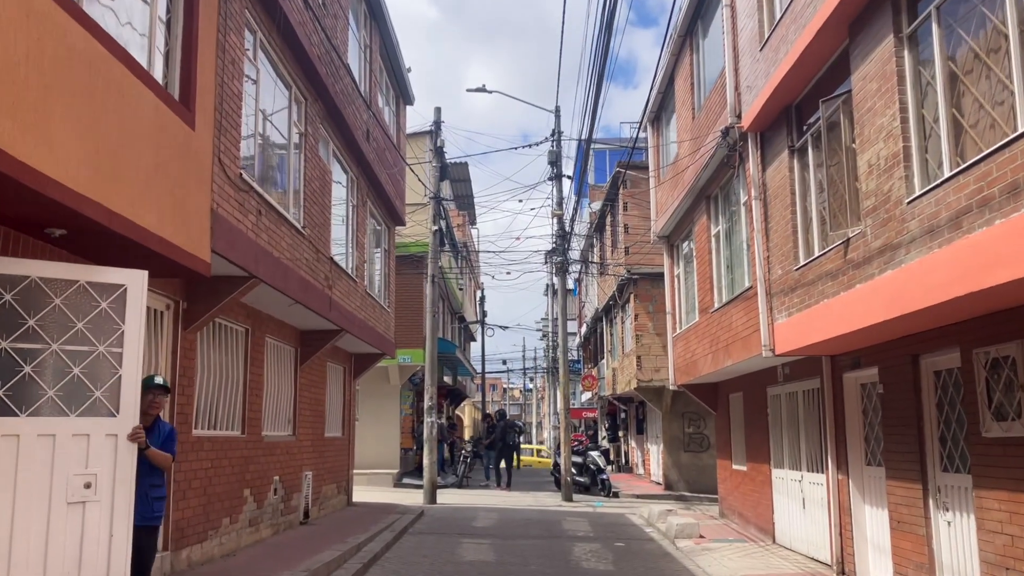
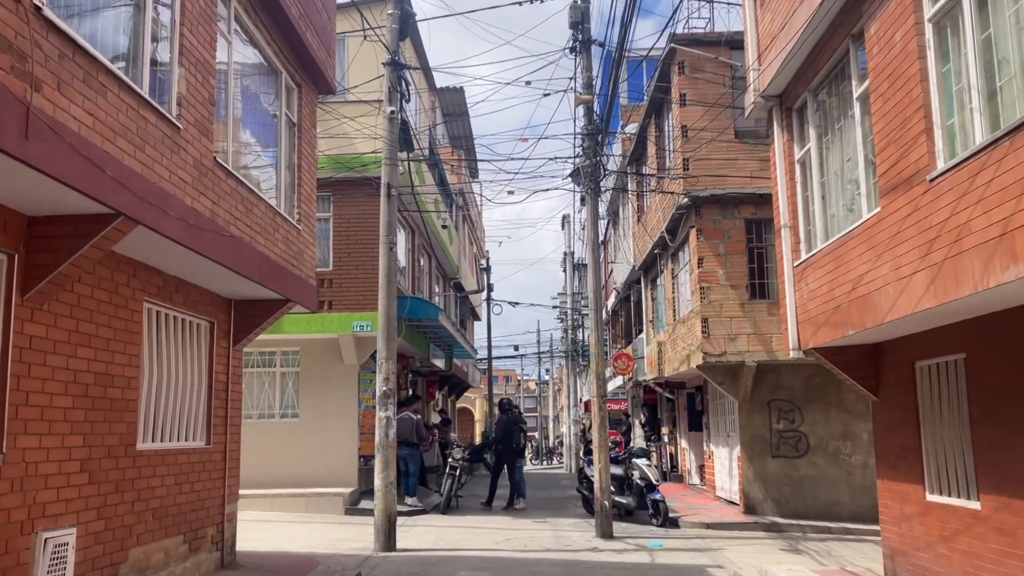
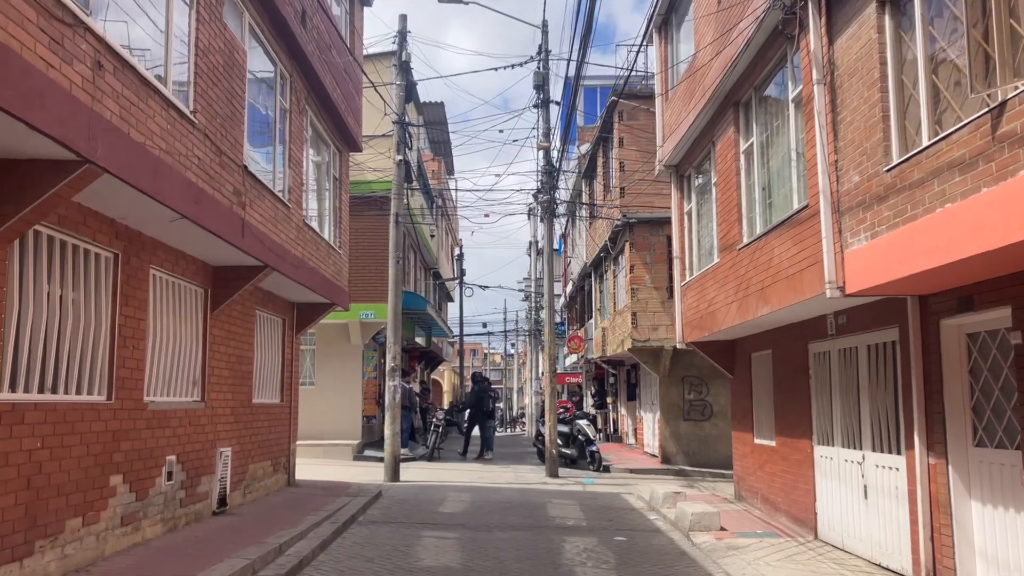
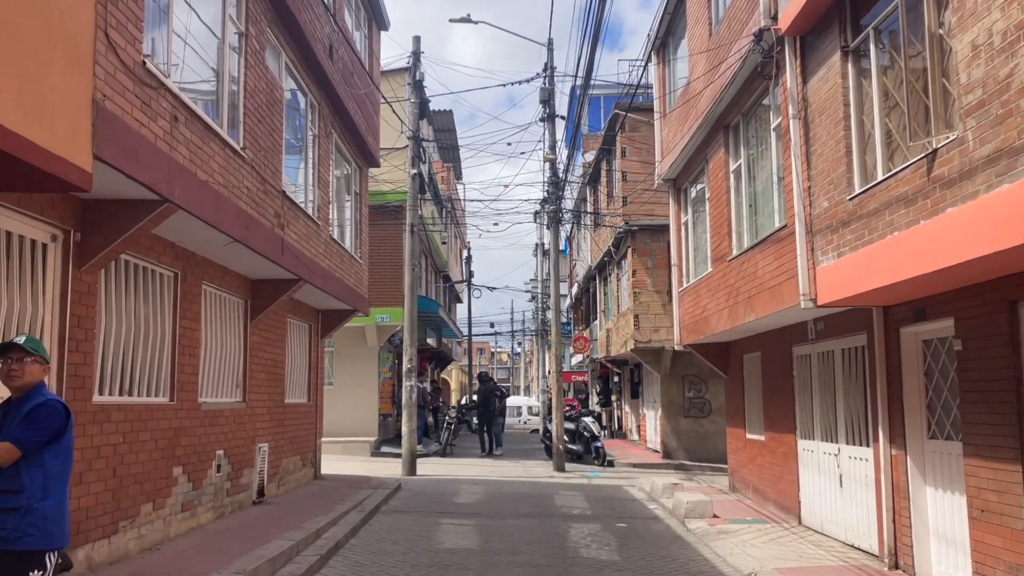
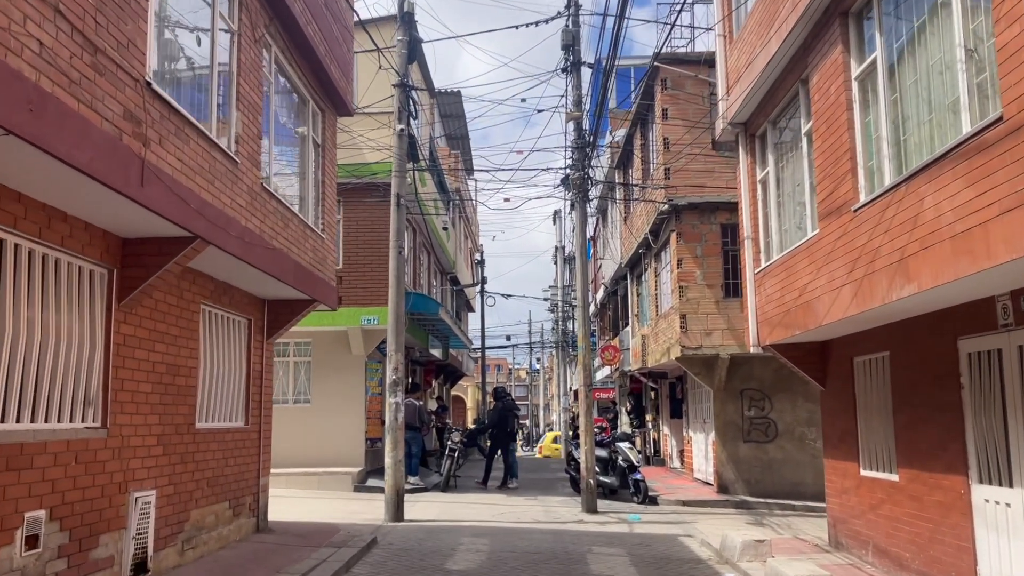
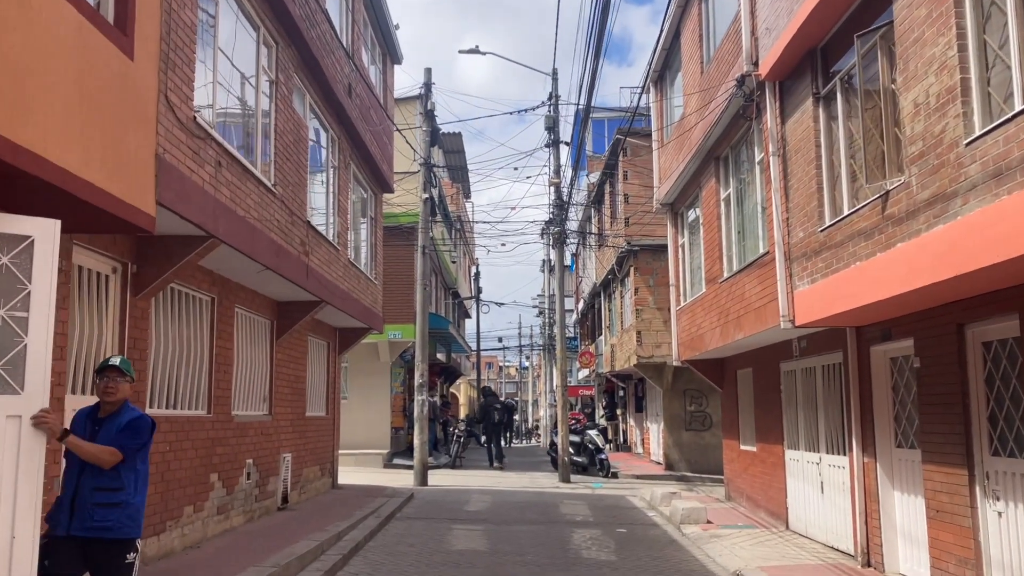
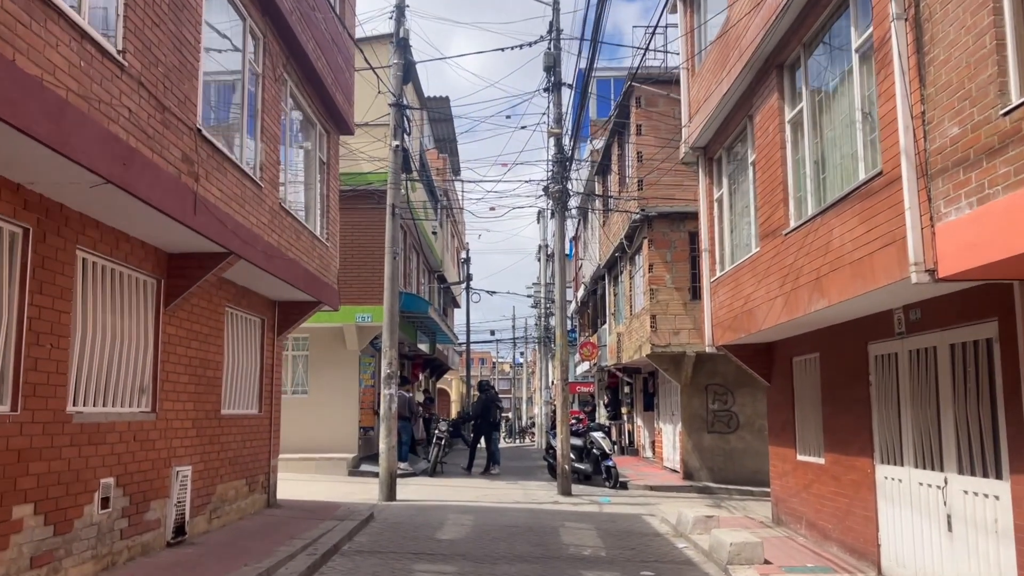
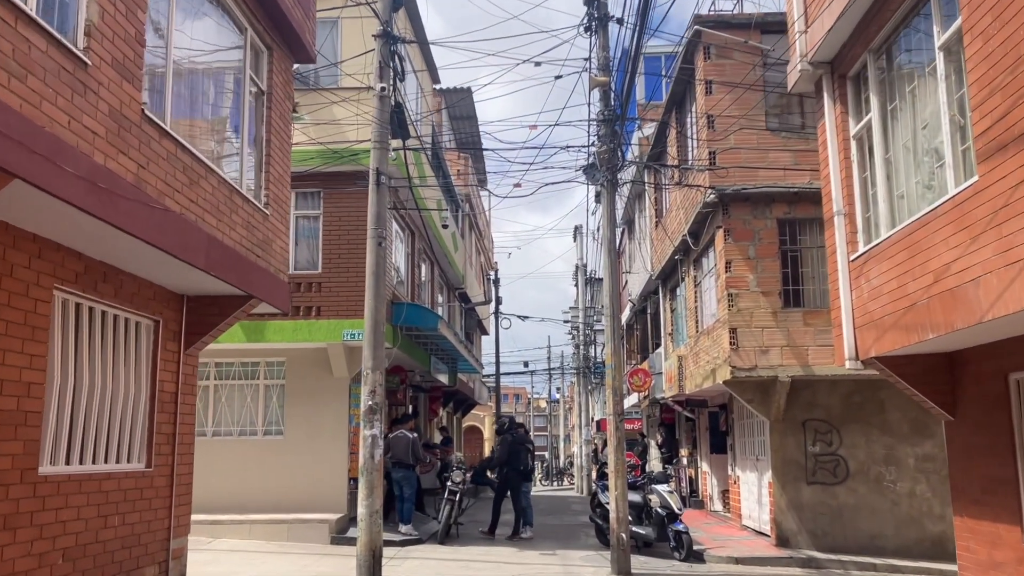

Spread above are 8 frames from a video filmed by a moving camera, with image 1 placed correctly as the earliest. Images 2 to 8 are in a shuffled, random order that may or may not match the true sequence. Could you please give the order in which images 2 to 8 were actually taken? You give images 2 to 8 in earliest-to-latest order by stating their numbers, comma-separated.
6, 4, 3, 7, 5, 2, 8
